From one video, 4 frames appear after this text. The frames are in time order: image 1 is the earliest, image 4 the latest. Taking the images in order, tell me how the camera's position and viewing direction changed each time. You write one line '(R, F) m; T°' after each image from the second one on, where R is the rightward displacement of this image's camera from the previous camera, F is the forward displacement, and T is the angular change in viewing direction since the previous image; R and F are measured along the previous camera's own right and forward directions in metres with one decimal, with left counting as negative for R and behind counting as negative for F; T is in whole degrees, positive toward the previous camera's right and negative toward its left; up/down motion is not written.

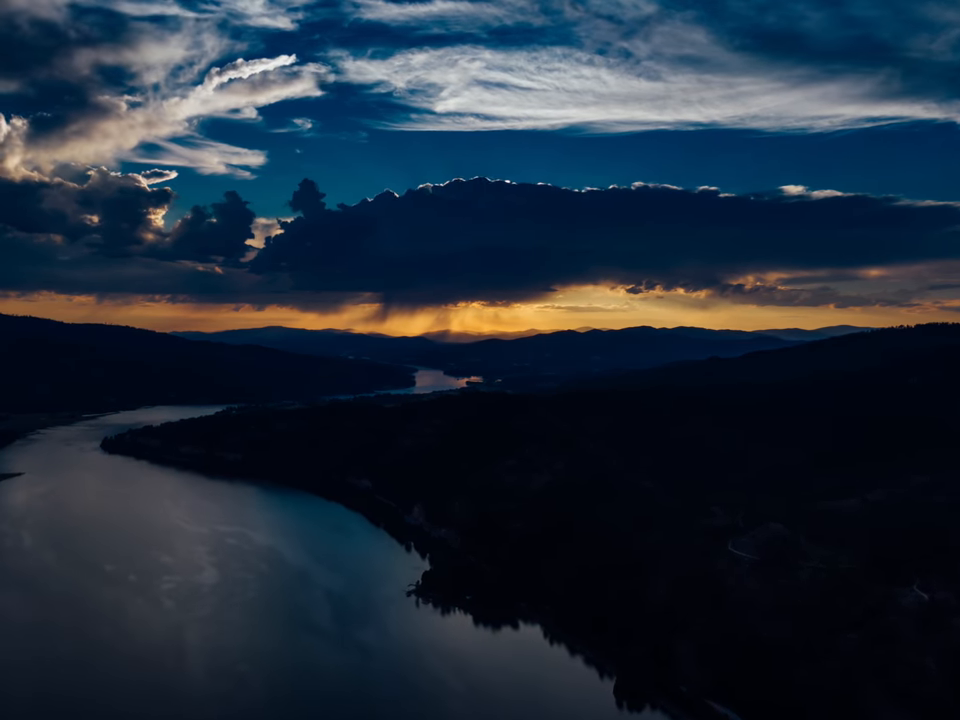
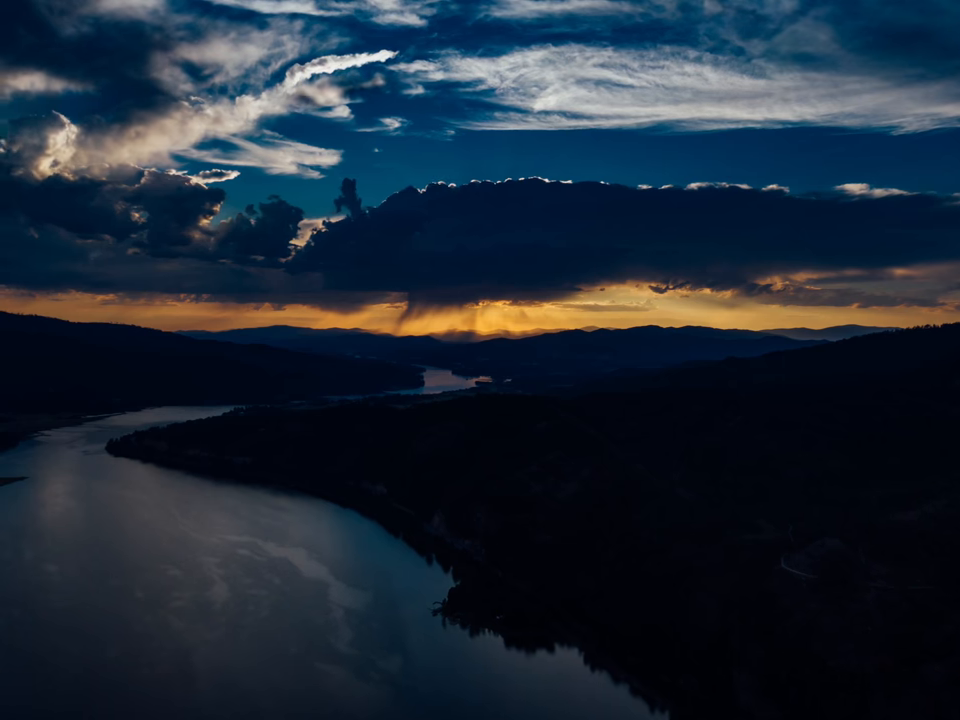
(-2.3, +0.7) m; 0°
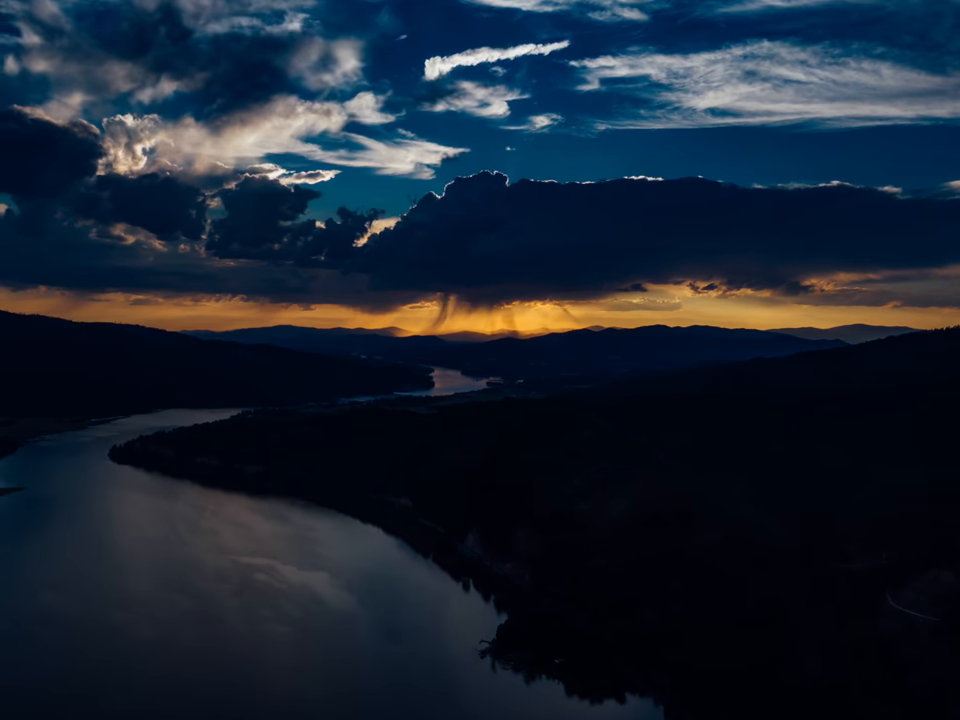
(-4.7, +0.1) m; 0°
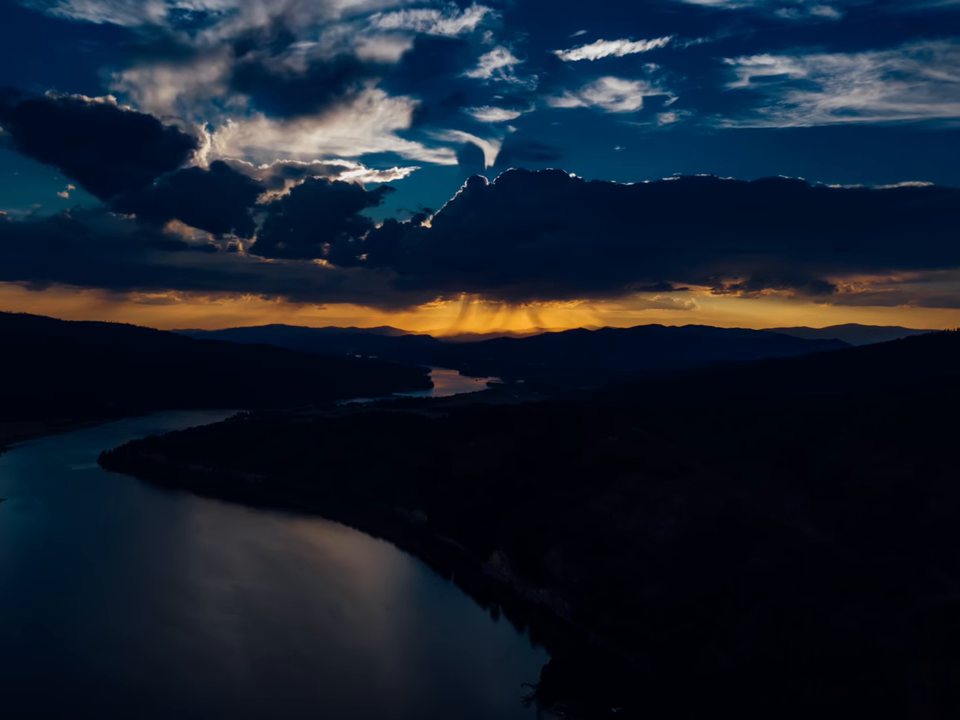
(-4.2, +0.3) m; +1°
